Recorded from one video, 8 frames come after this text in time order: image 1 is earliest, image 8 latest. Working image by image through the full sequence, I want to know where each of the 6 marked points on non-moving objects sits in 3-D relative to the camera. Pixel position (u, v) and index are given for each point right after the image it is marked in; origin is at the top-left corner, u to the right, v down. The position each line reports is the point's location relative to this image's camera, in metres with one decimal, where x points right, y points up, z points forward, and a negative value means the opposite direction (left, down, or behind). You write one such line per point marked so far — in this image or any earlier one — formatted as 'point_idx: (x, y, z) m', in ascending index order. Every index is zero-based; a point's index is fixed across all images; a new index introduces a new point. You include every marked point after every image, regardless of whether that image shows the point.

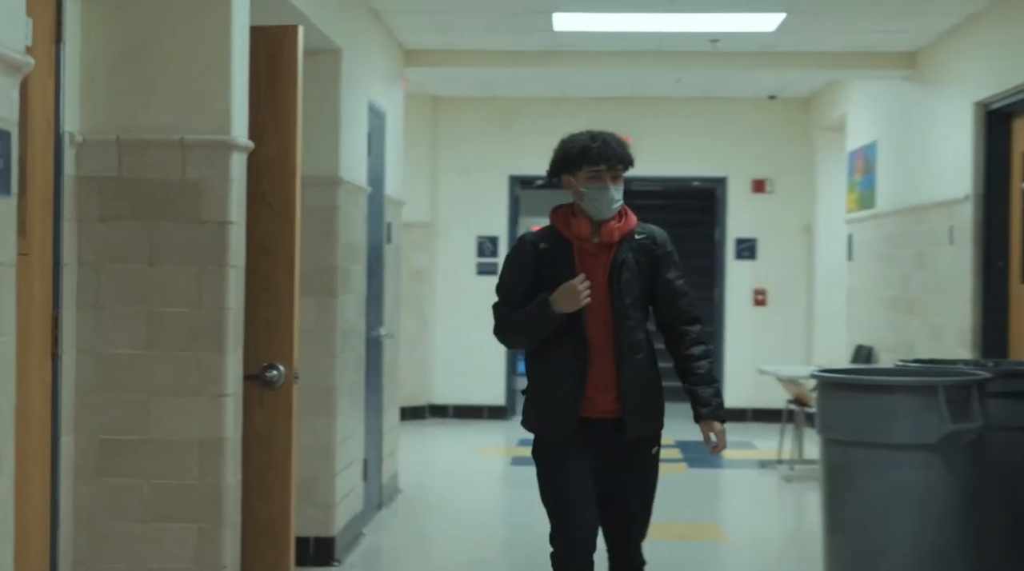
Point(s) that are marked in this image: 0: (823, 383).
0: (+1.1, -0.3, +5.0) m
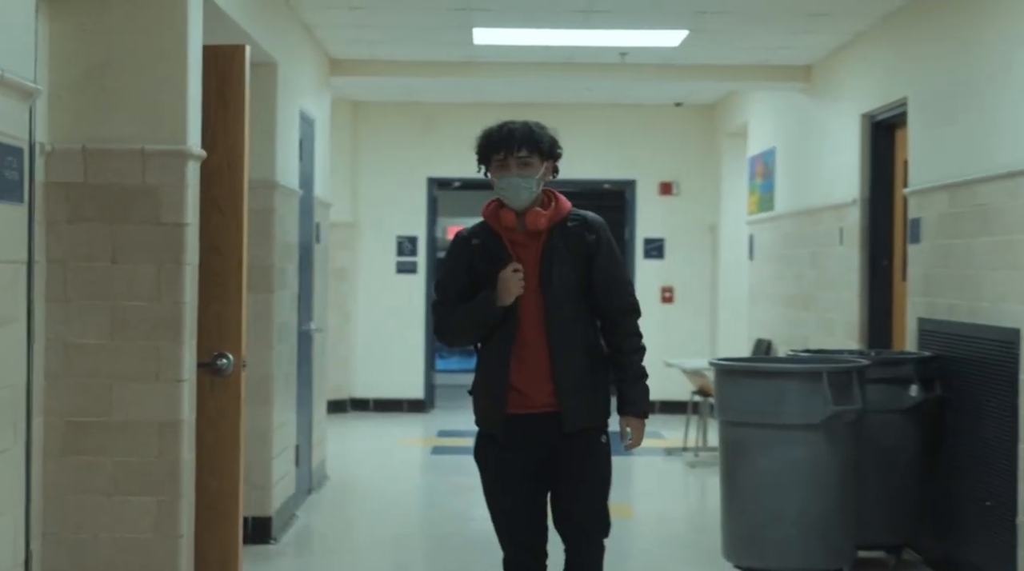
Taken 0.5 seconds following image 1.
0: (+0.8, -0.3, +5.6) m
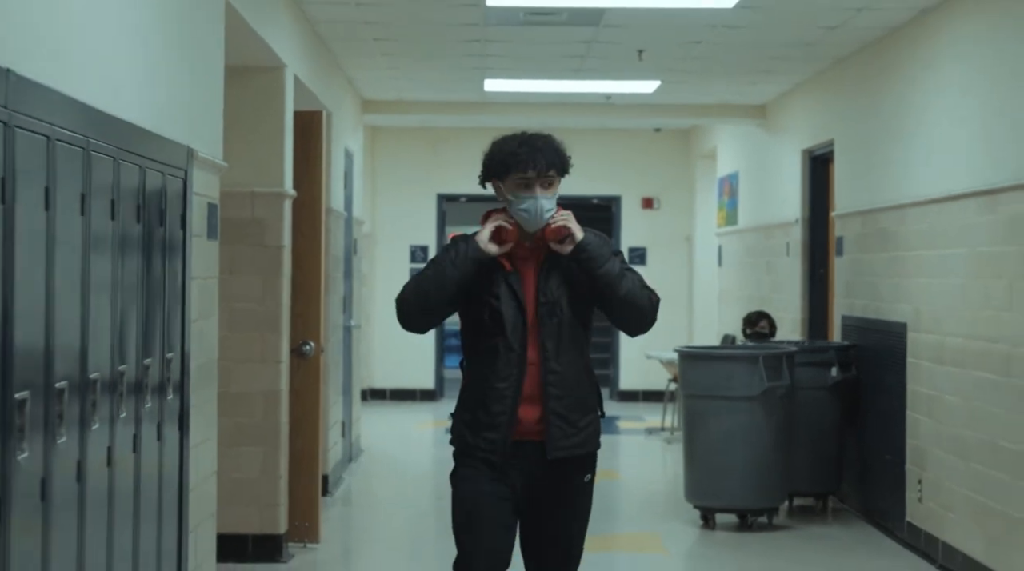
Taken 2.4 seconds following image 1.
0: (+0.9, -0.3, +7.2) m
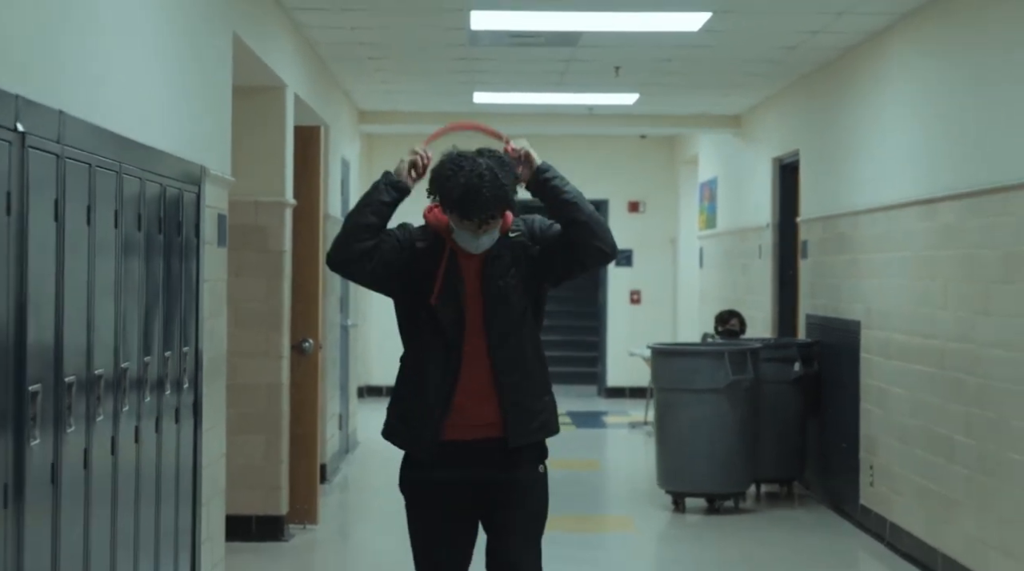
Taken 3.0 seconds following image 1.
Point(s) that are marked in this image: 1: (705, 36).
0: (+0.8, -0.4, +7.8) m
1: (+1.0, +1.2, +7.2) m
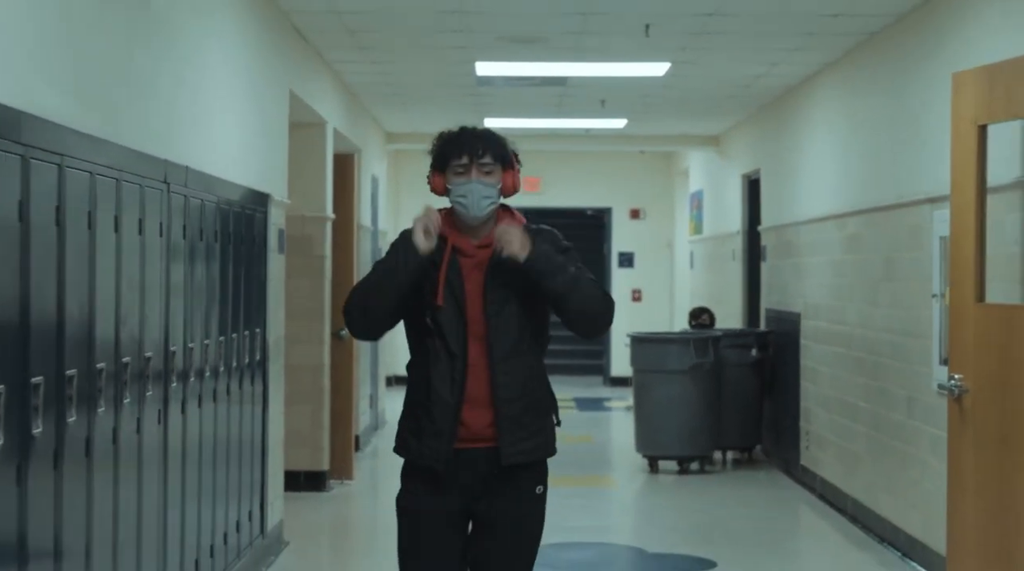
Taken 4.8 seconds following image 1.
0: (+0.8, -0.3, +9.3) m
1: (+1.0, +1.3, +8.8) m
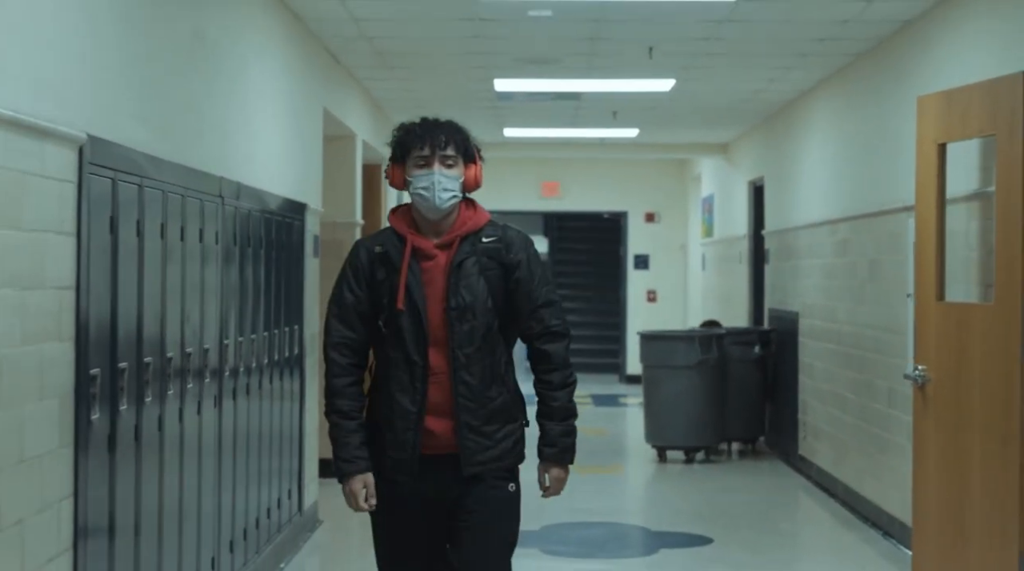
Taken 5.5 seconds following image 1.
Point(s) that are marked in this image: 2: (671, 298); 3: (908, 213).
0: (+0.9, -0.3, +10.0) m
1: (+1.1, +1.2, +9.4) m
2: (+1.7, -0.1, +15.7) m
3: (+1.9, +0.3, +6.8) m
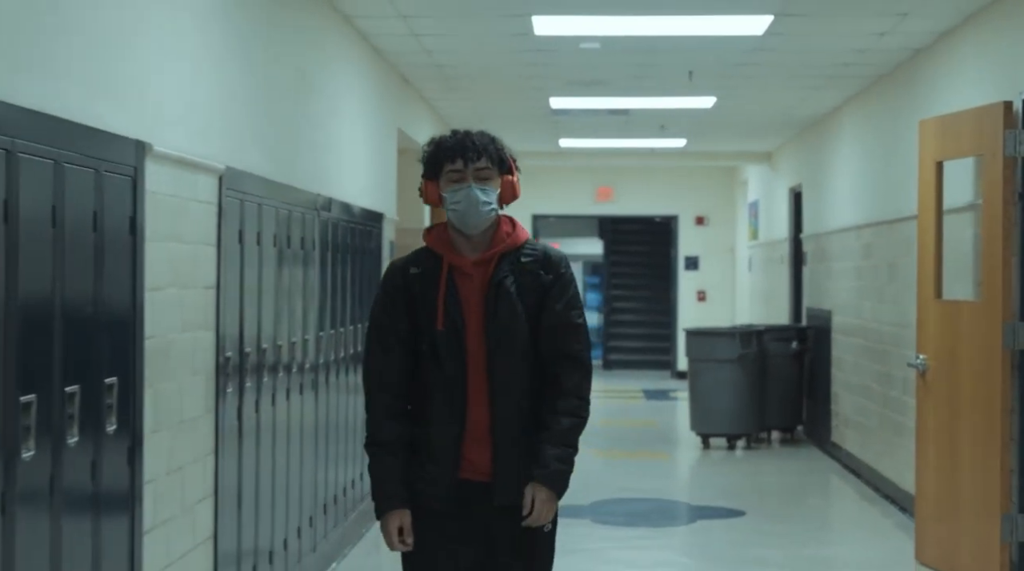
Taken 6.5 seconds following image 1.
0: (+1.3, -0.4, +10.8) m
1: (+1.5, +1.2, +10.2) m
2: (+2.4, -0.1, +16.5) m
3: (+2.1, +0.3, +7.6) m
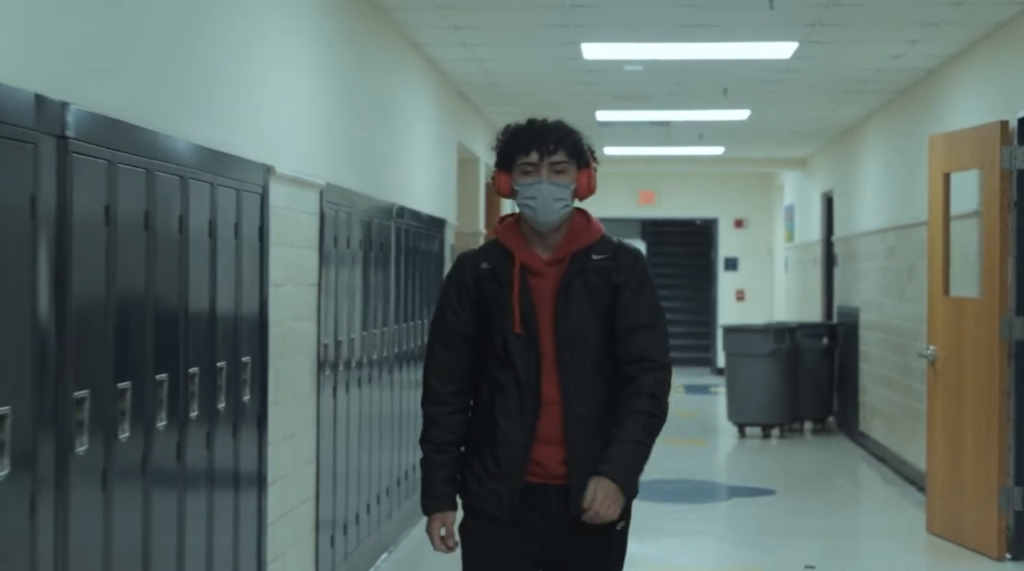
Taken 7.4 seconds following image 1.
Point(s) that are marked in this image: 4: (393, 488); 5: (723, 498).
0: (+1.7, -0.3, +11.6) m
1: (+1.8, +1.3, +11.0) m
2: (+2.9, -0.1, +17.3) m
3: (+2.4, +0.3, +8.3) m
4: (-0.6, -1.0, +7.3) m
5: (+1.3, -1.3, +8.7) m
